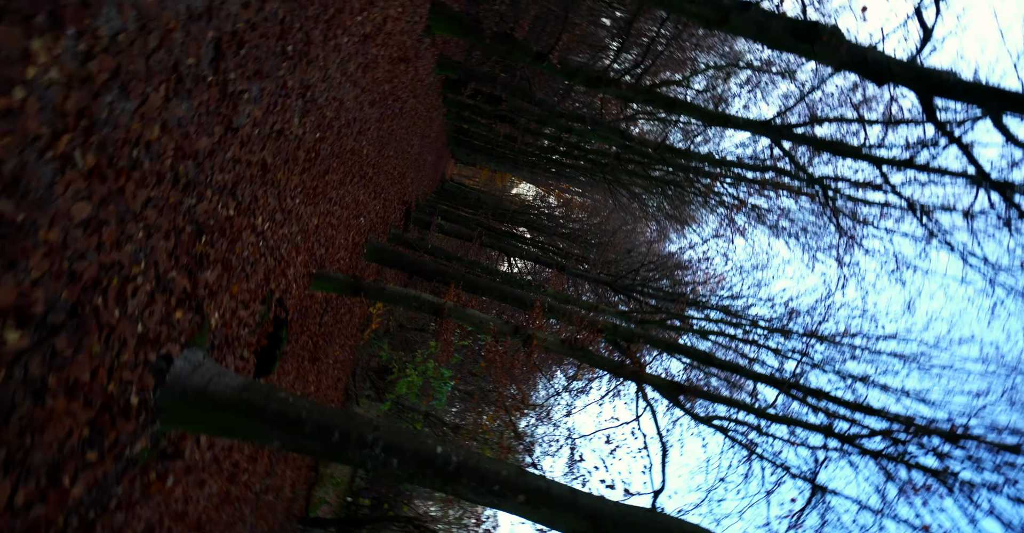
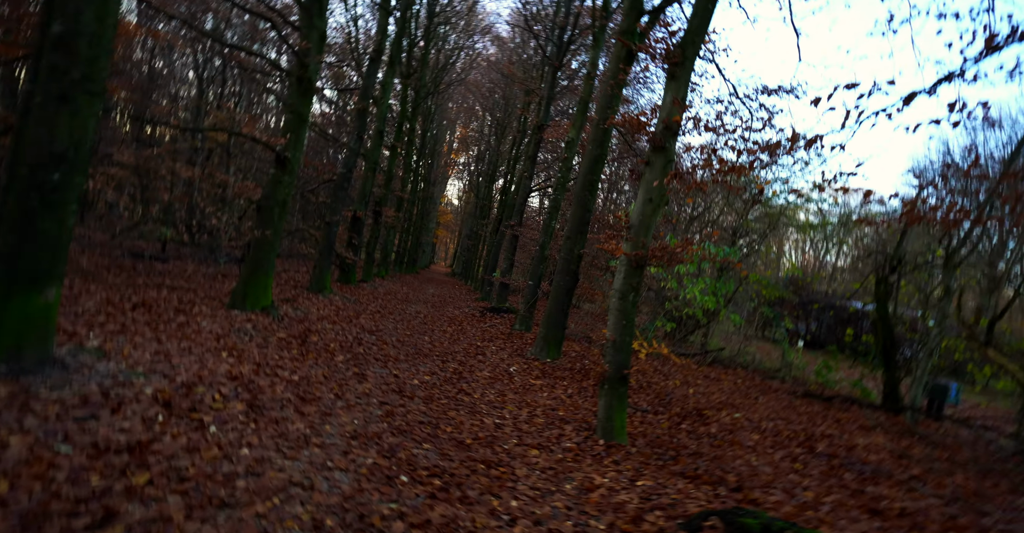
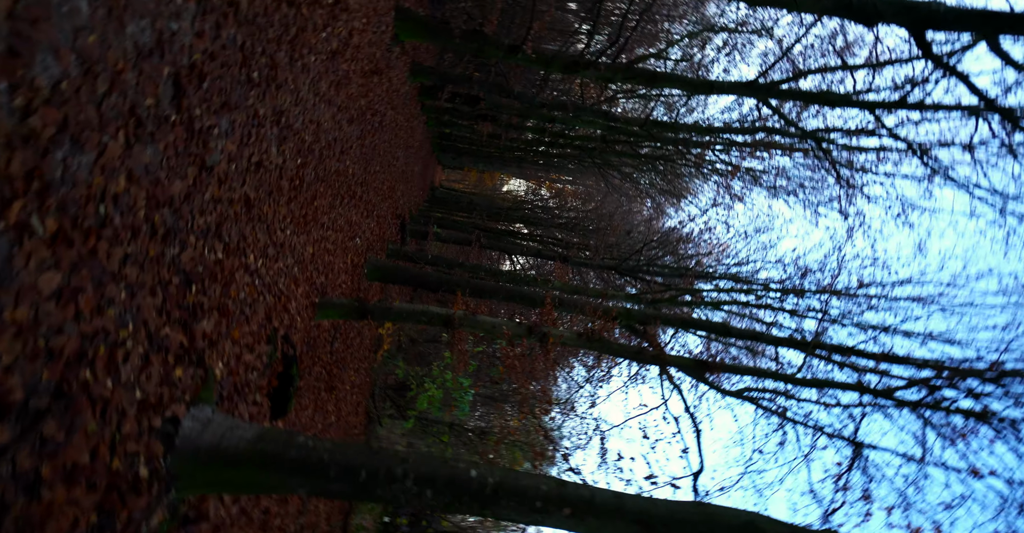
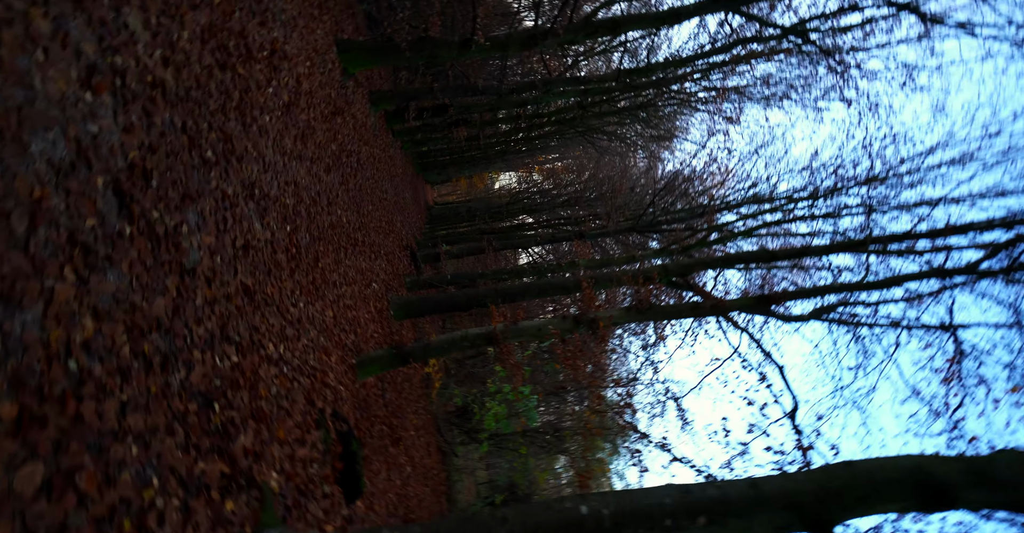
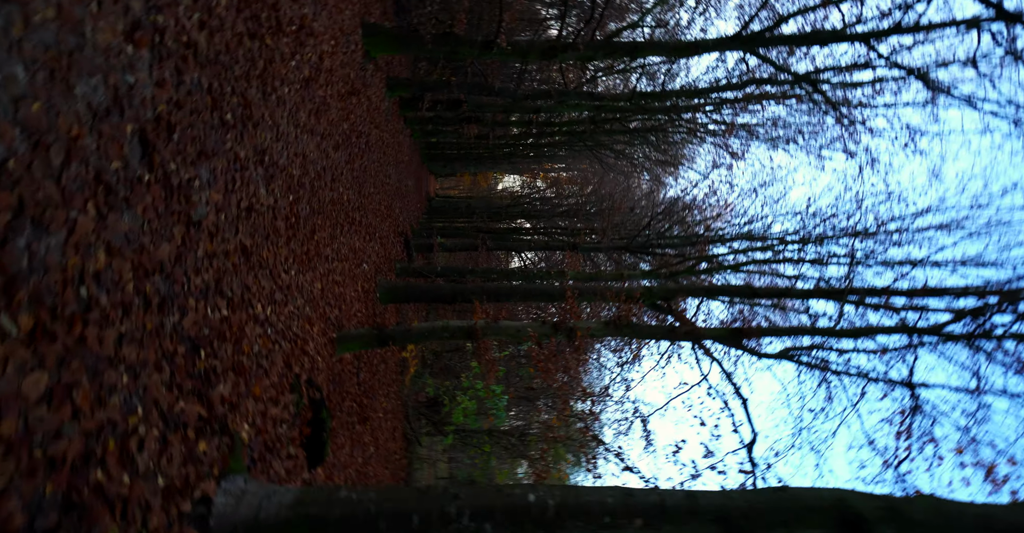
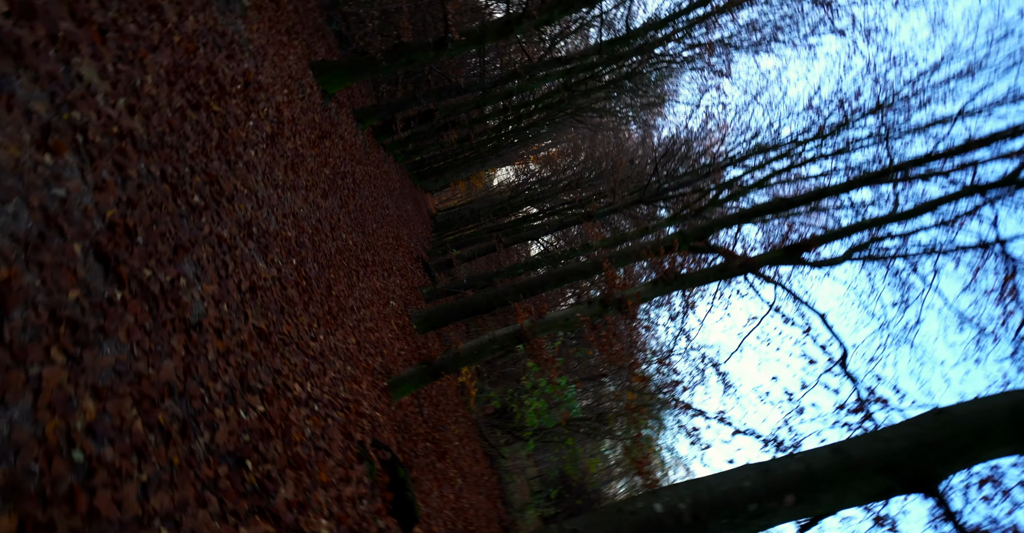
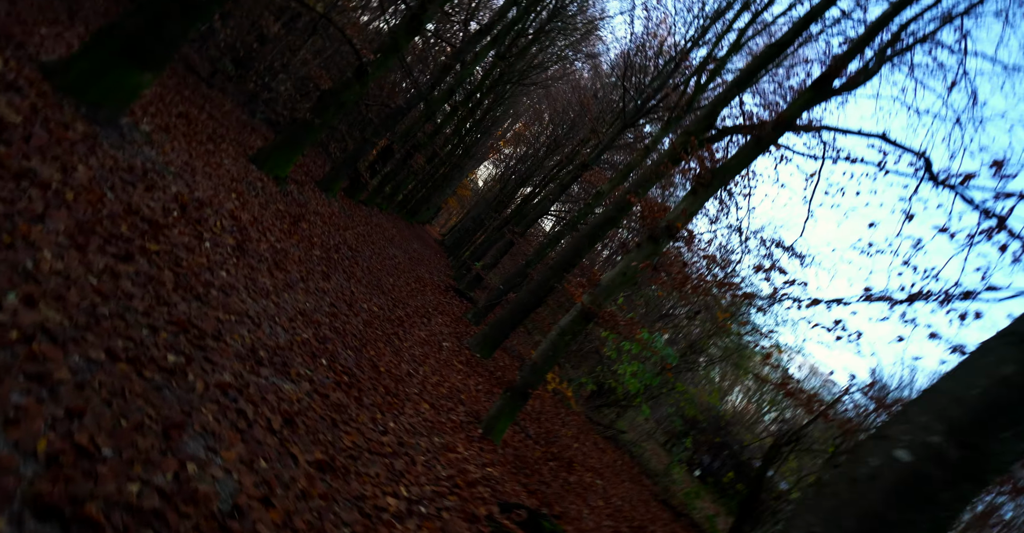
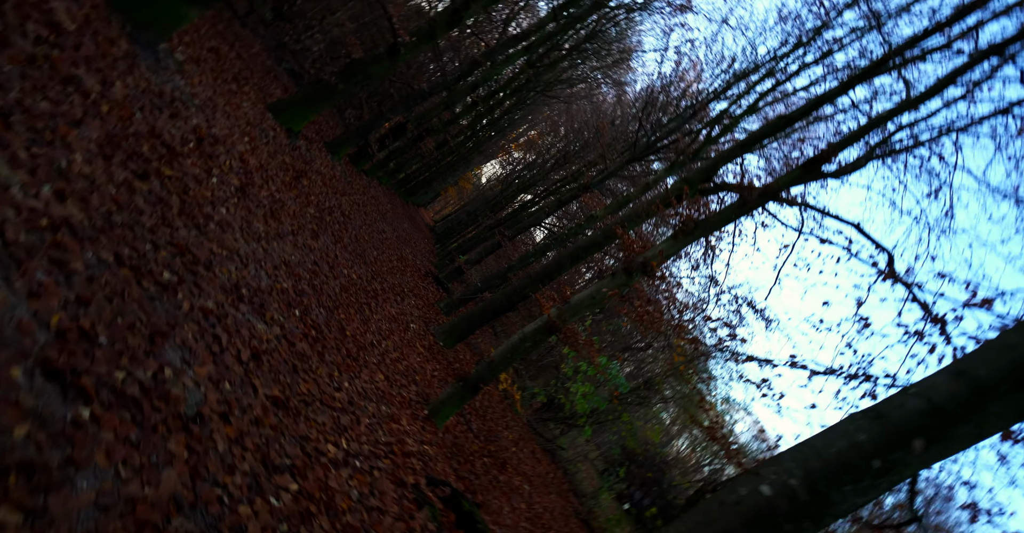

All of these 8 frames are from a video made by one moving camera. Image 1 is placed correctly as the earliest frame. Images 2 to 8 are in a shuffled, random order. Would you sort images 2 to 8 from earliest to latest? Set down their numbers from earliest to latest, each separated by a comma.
3, 5, 4, 6, 8, 7, 2
